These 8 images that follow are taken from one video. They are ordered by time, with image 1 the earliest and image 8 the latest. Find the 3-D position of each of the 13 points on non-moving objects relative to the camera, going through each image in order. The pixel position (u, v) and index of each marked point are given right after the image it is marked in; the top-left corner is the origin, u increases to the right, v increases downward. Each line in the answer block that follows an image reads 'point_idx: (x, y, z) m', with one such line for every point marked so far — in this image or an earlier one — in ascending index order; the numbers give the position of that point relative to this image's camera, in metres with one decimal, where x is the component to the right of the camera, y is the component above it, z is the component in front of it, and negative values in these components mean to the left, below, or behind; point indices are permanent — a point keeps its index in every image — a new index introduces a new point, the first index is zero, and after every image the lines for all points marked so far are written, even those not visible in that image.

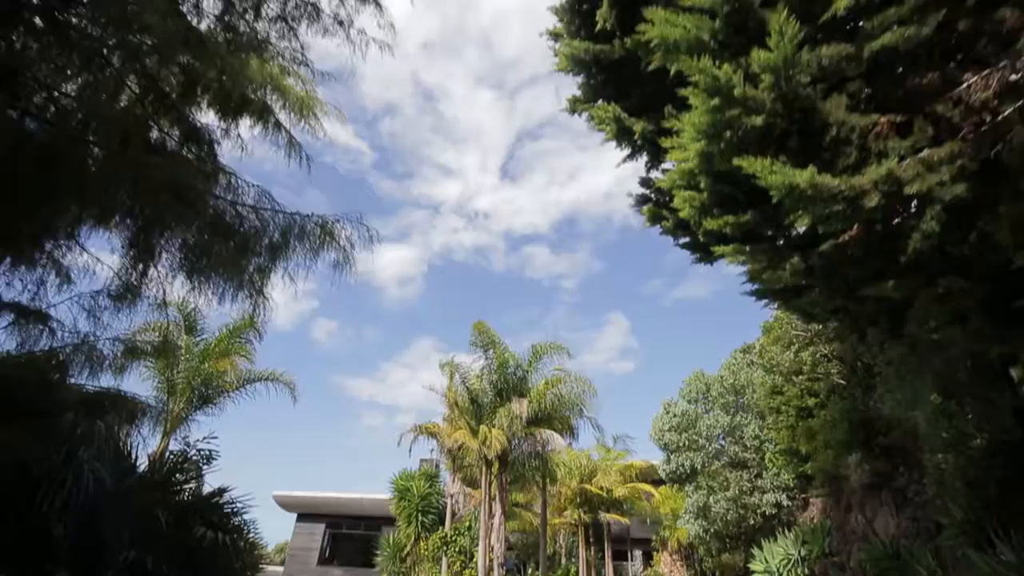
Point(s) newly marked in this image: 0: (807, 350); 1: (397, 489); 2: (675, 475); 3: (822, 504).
0: (+5.9, -1.2, +12.5) m
1: (-3.4, -6.0, +18.9) m
2: (+4.4, -5.0, +17.0) m
3: (+5.9, -4.1, +12.0) m
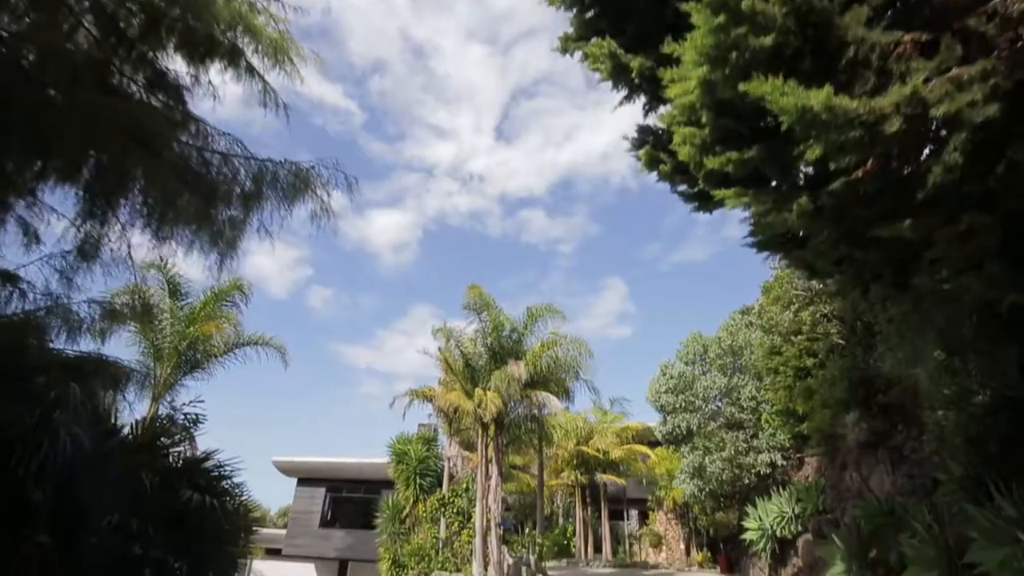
0: (+5.8, -0.4, +12.3) m
1: (-3.5, -5.0, +19.0) m
2: (+4.3, -4.0, +17.1) m
3: (+5.8, -3.3, +12.0) m
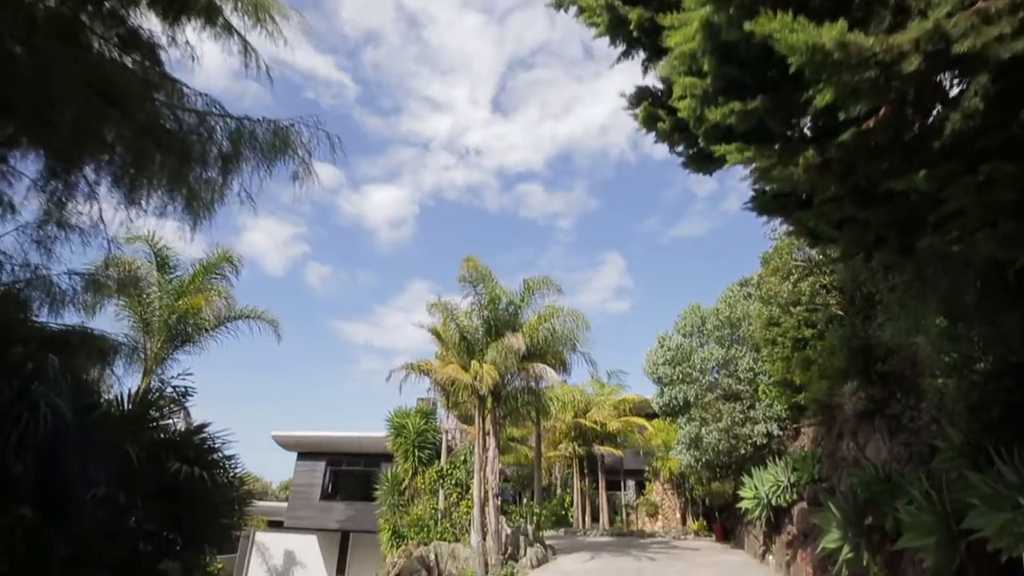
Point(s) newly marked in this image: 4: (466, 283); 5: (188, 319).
0: (+5.7, +0.1, +12.2) m
1: (-3.6, -4.2, +19.0) m
2: (+4.3, -3.2, +17.1) m
3: (+5.8, -2.8, +12.0) m
4: (-1.2, +0.2, +15.7) m
5: (-7.0, -0.6, +13.5) m
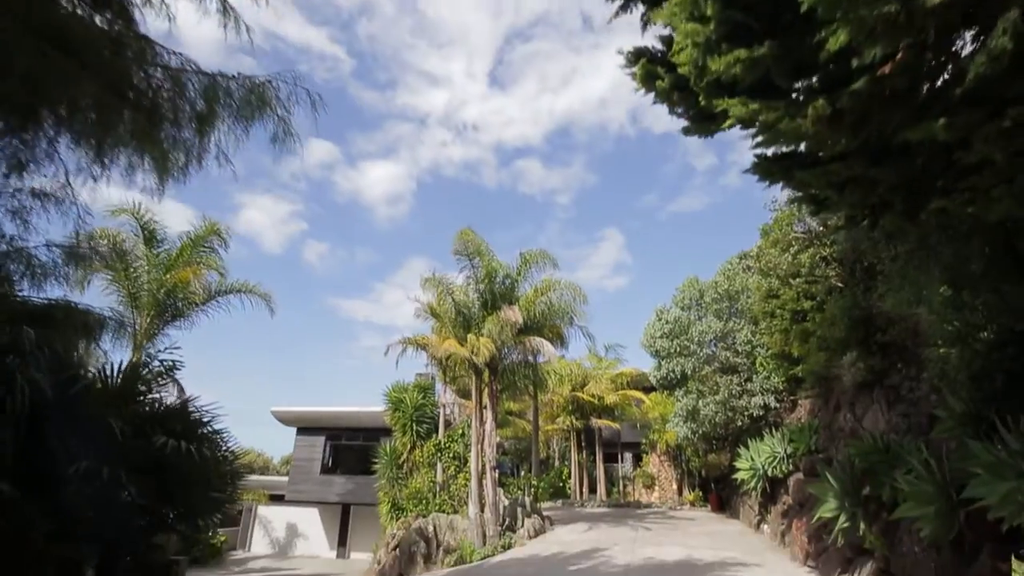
0: (+5.6, +0.7, +12.1) m
1: (-3.6, -3.4, +19.0) m
2: (+4.2, -2.5, +17.1) m
3: (+5.7, -2.2, +12.0) m
4: (-1.2, +0.8, +15.5) m
5: (-7.1, -0.1, +13.4) m
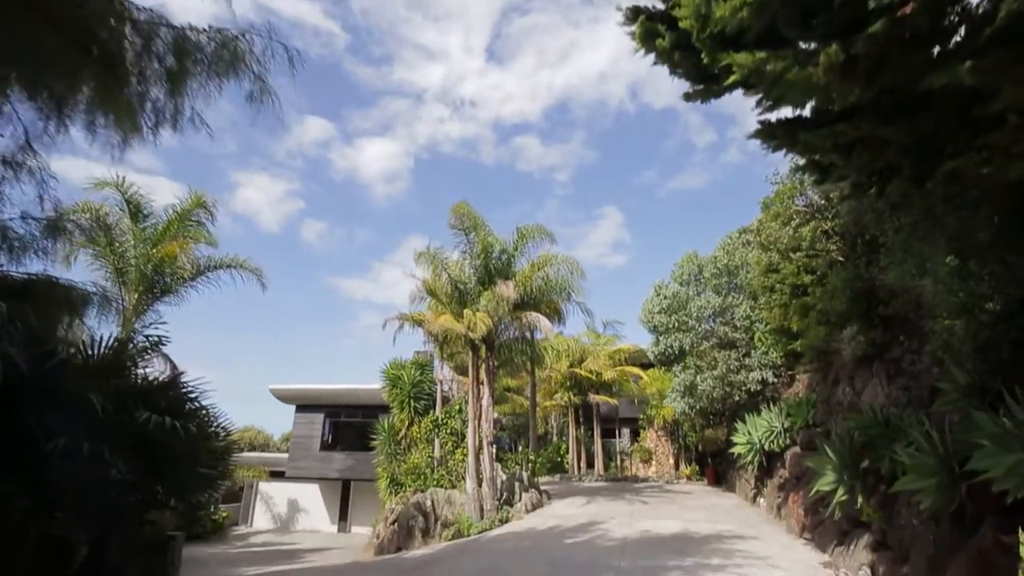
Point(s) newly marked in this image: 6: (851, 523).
0: (+5.6, +1.2, +12.0) m
1: (-3.7, -2.7, +19.0) m
2: (+4.1, -1.8, +17.1) m
3: (+5.7, -1.7, +12.0) m
4: (-1.3, +1.4, +15.4) m
5: (-7.1, +0.4, +13.2) m
6: (+4.0, -2.8, +7.4) m
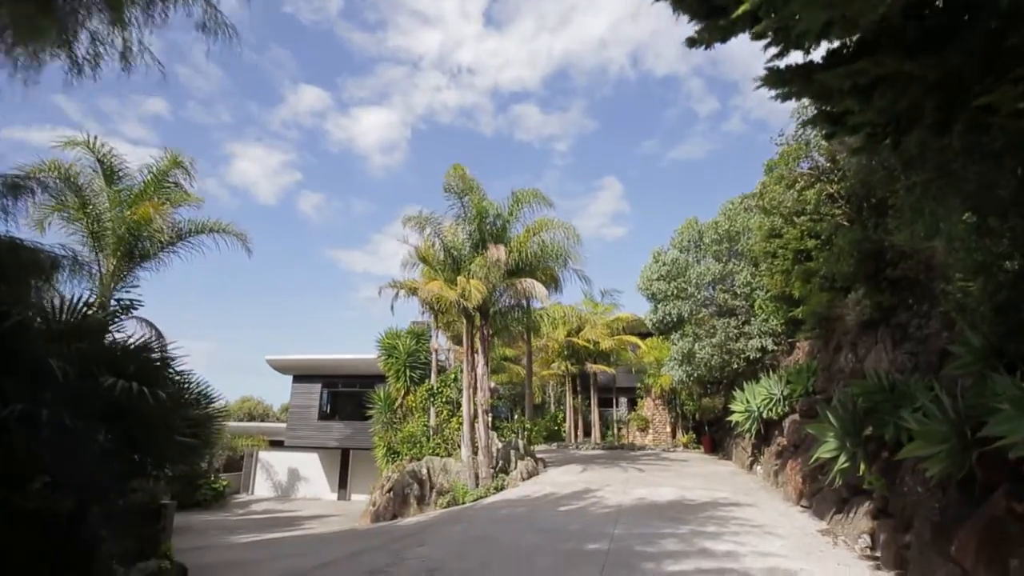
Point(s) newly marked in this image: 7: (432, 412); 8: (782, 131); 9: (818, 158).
0: (+5.5, +1.8, +11.6) m
1: (-3.8, -1.7, +18.8) m
2: (+4.0, -0.9, +16.9) m
3: (+5.6, -1.1, +11.8) m
4: (-1.4, +2.2, +15.0) m
5: (-7.2, +1.1, +12.9) m
6: (+3.9, -2.3, +7.3) m
7: (-2.1, -3.3, +17.0) m
8: (+5.6, +3.2, +13.1) m
9: (+5.5, +2.3, +11.4) m
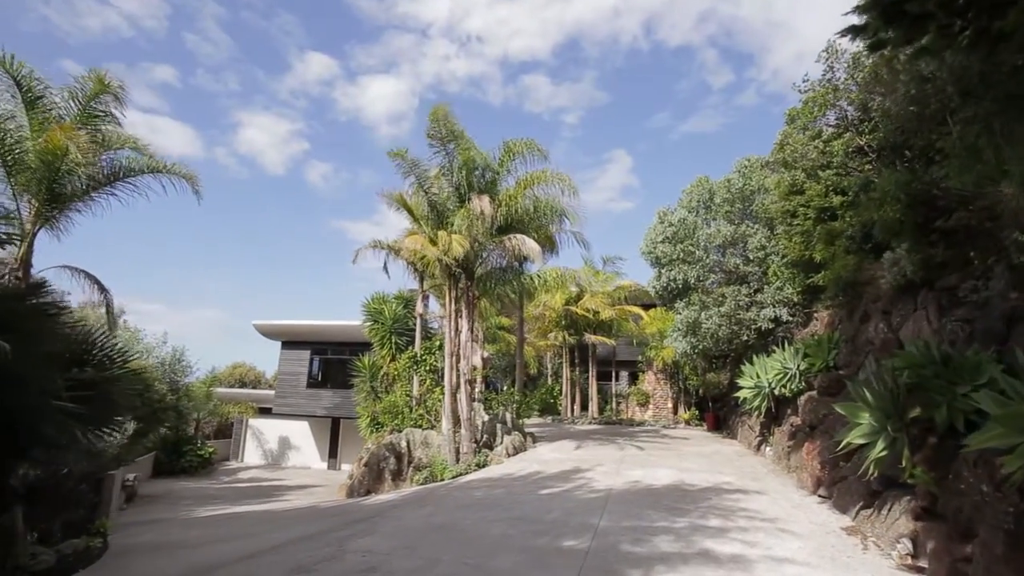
0: (+5.3, +2.4, +10.2) m
1: (-4.0, -0.6, +17.6) m
2: (+3.8, -0.1, +15.6) m
3: (+5.3, -0.5, +10.5) m
4: (-1.6, +3.1, +13.6) m
5: (-7.4, +2.0, +11.6) m
6: (+3.6, -1.9, +6.1) m
7: (-2.4, -2.3, +15.9) m
8: (+5.4, +3.9, +11.6) m
9: (+5.3, +2.9, +9.9) m
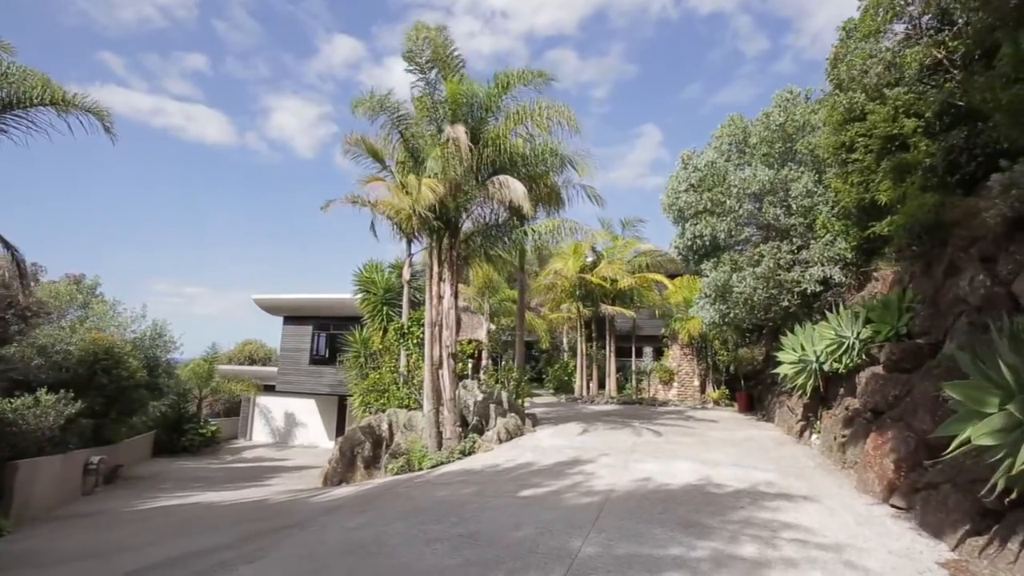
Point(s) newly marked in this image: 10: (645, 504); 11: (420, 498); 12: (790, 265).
0: (+5.0, +3.1, +7.9) m
1: (-3.9, +0.3, +15.8) m
2: (+3.8, +0.8, +13.5) m
3: (+5.1, +0.2, +8.3) m
4: (-1.6, +3.9, +11.6) m
5: (-7.6, +2.7, +9.9) m
6: (+3.2, -1.4, +4.0) m
7: (-2.3, -1.5, +14.1) m
8: (+5.3, +4.6, +9.3) m
9: (+5.0, +3.6, +7.6) m
10: (+1.3, -2.0, +5.9) m
11: (-0.9, -2.2, +6.6) m
12: (+4.9, +0.4, +11.2) m
